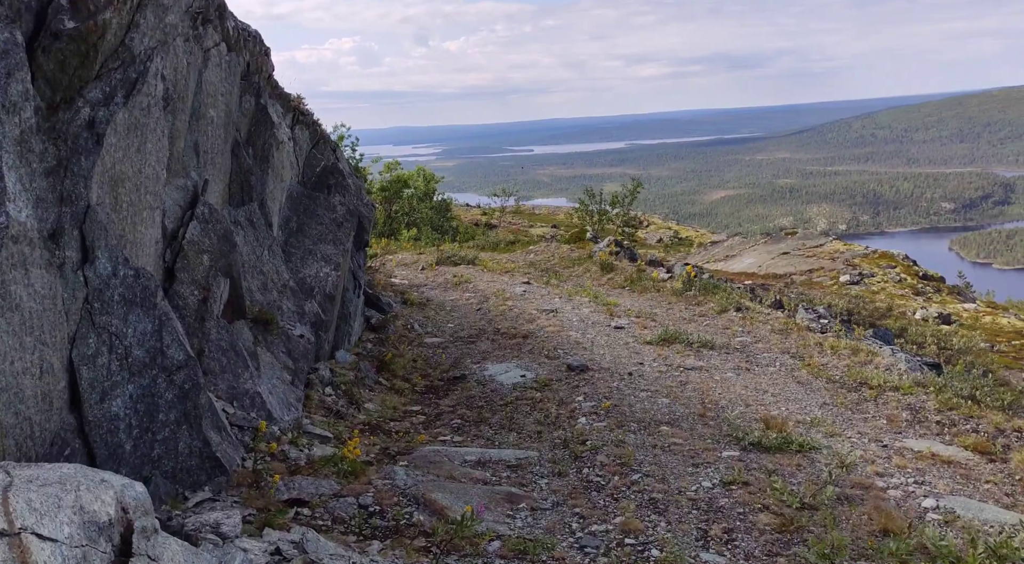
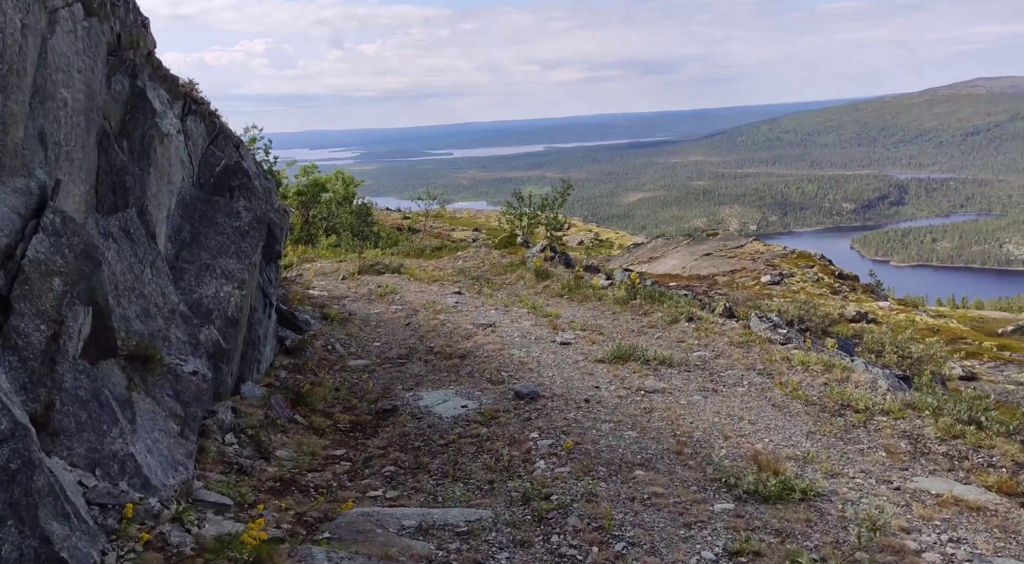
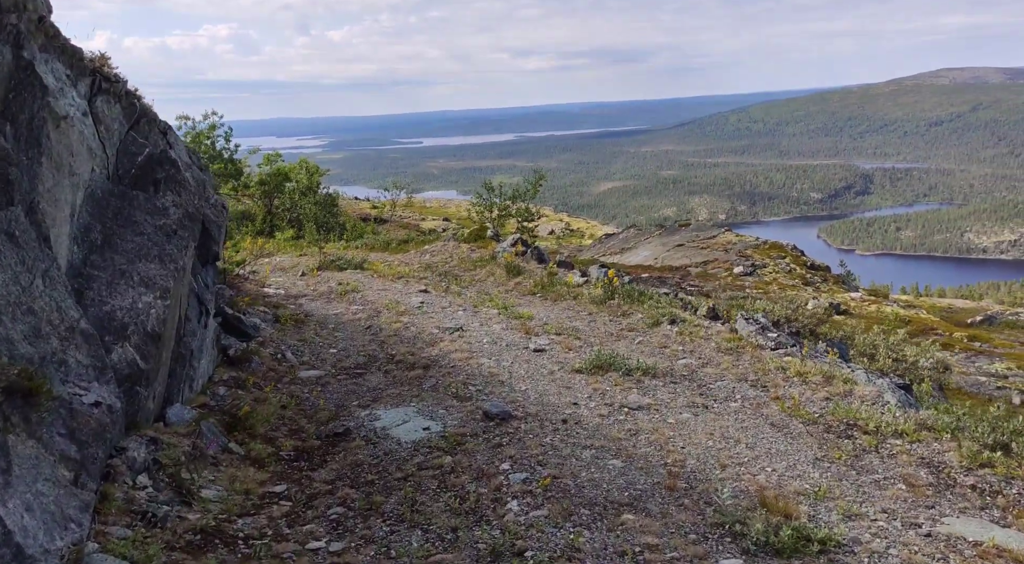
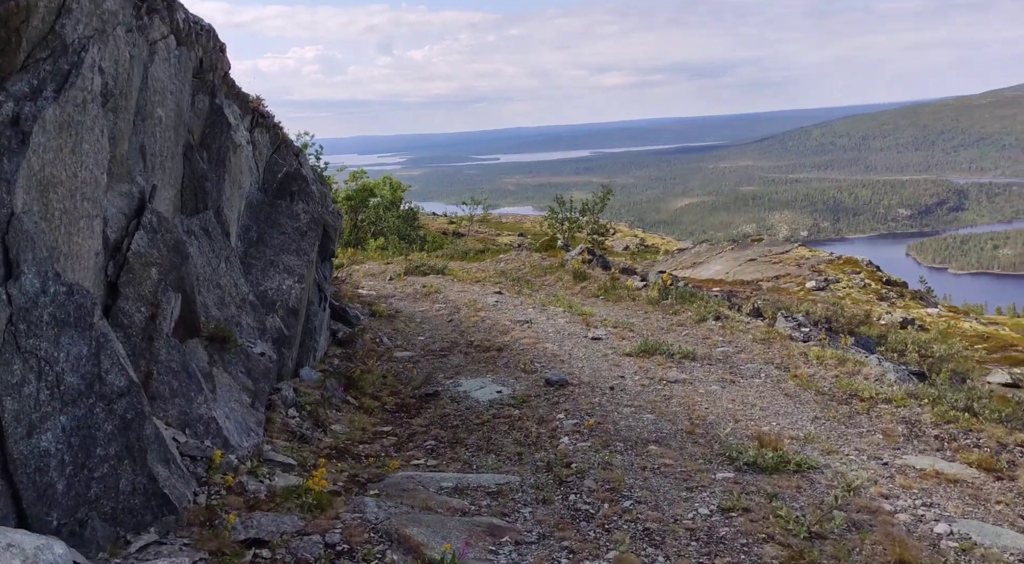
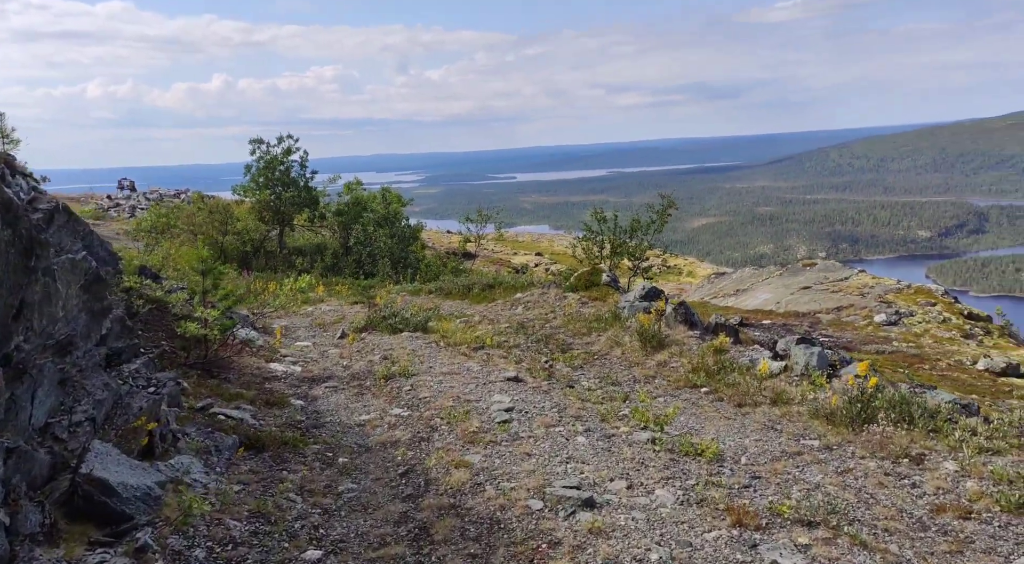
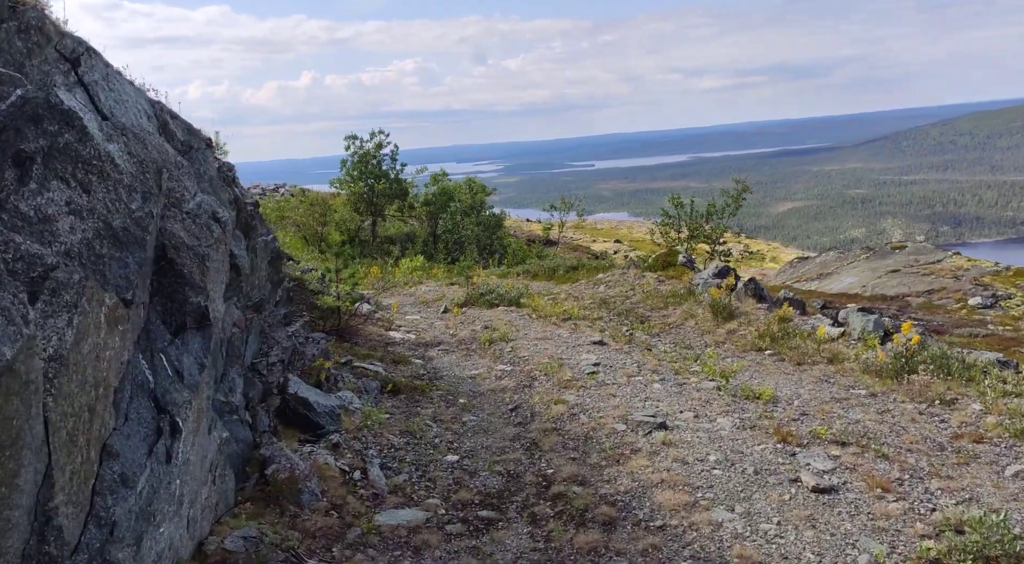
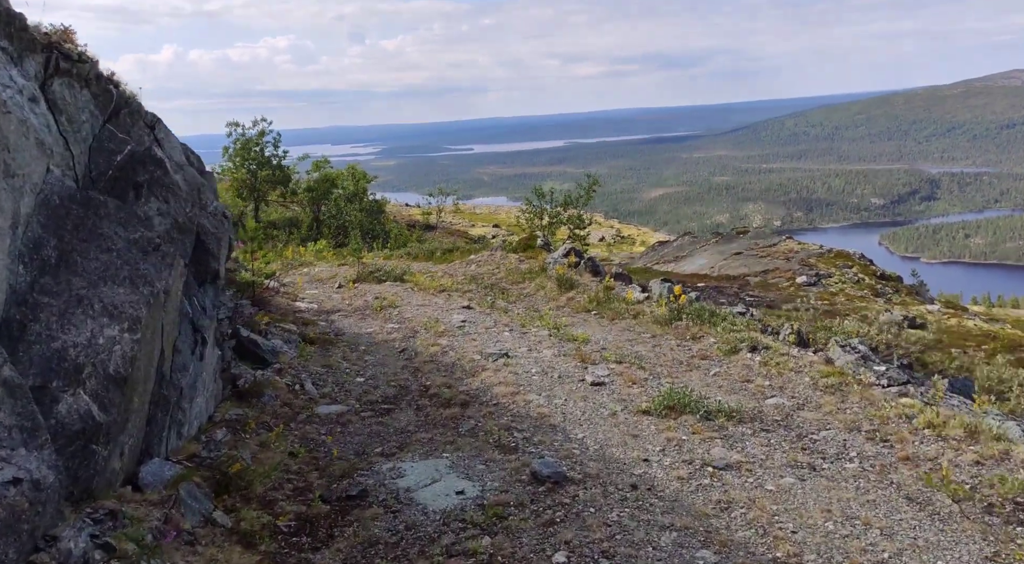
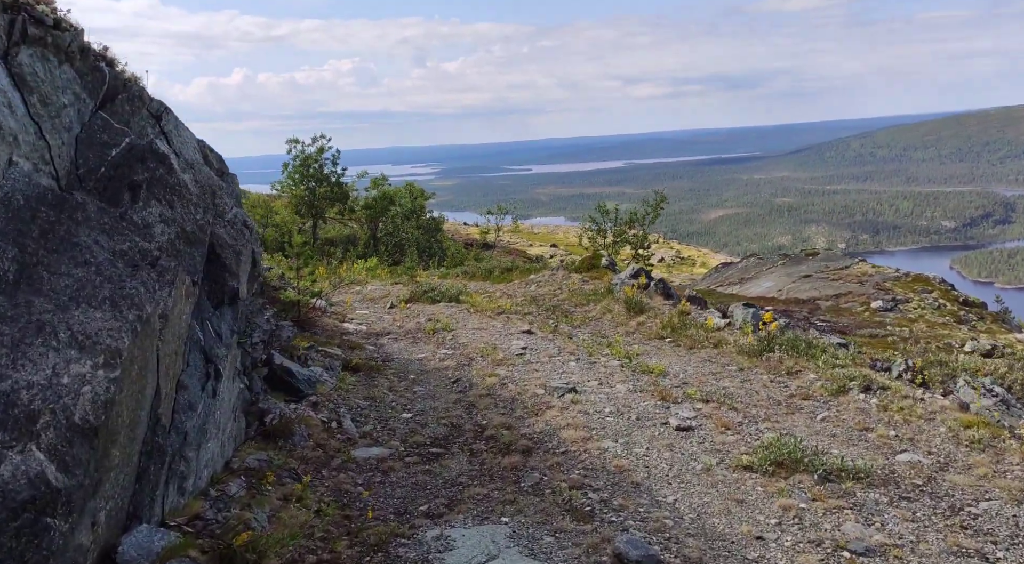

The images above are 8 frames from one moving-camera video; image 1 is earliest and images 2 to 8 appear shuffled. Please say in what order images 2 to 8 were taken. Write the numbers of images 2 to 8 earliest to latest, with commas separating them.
4, 2, 3, 7, 8, 6, 5
